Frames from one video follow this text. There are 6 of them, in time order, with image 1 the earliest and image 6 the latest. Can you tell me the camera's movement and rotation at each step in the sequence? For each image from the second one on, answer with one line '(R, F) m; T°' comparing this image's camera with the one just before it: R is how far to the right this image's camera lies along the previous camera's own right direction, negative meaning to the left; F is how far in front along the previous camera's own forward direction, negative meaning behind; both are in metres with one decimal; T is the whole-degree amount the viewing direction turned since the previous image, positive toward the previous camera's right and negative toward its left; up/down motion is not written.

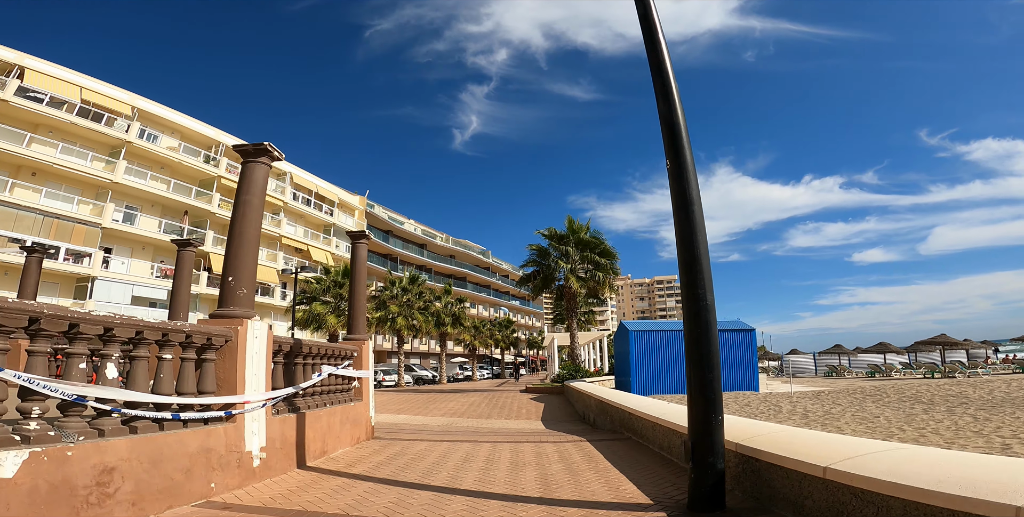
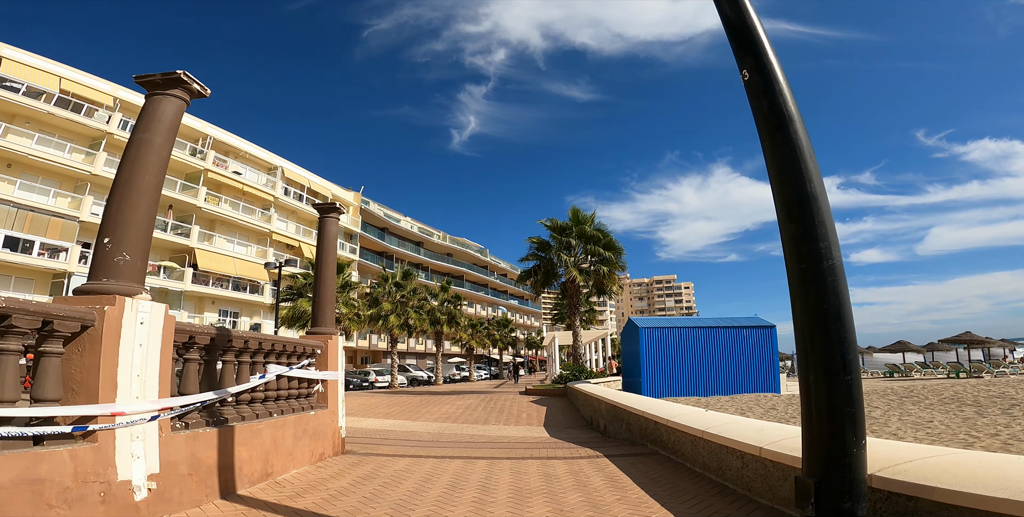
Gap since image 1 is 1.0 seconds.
(0.0, +1.6) m; 0°
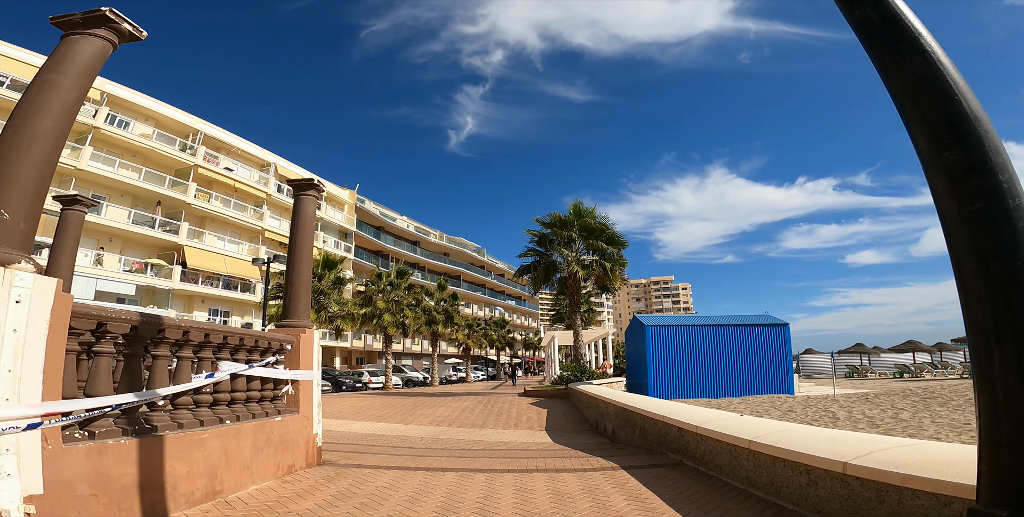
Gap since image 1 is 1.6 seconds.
(-0.1, +1.0) m; 0°
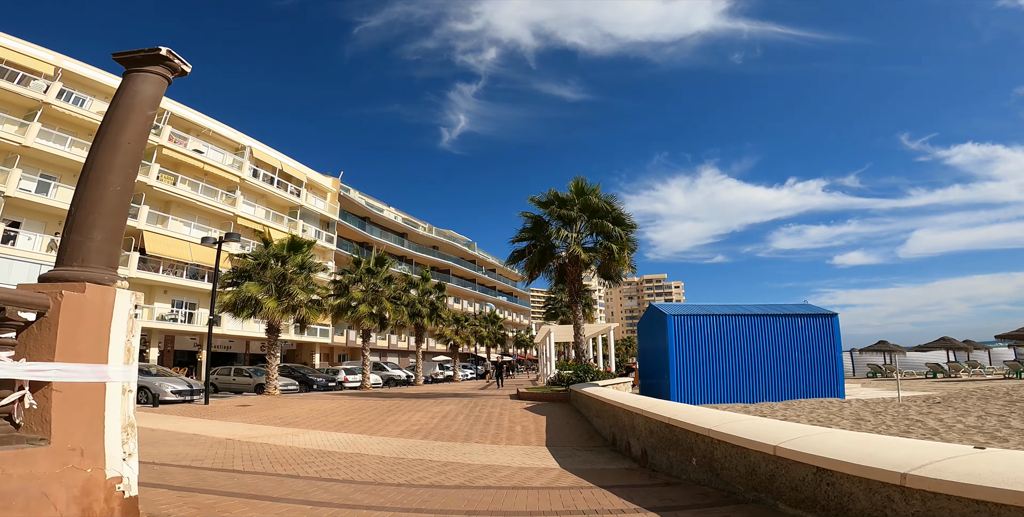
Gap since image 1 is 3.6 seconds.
(0.0, +3.1) m; +1°
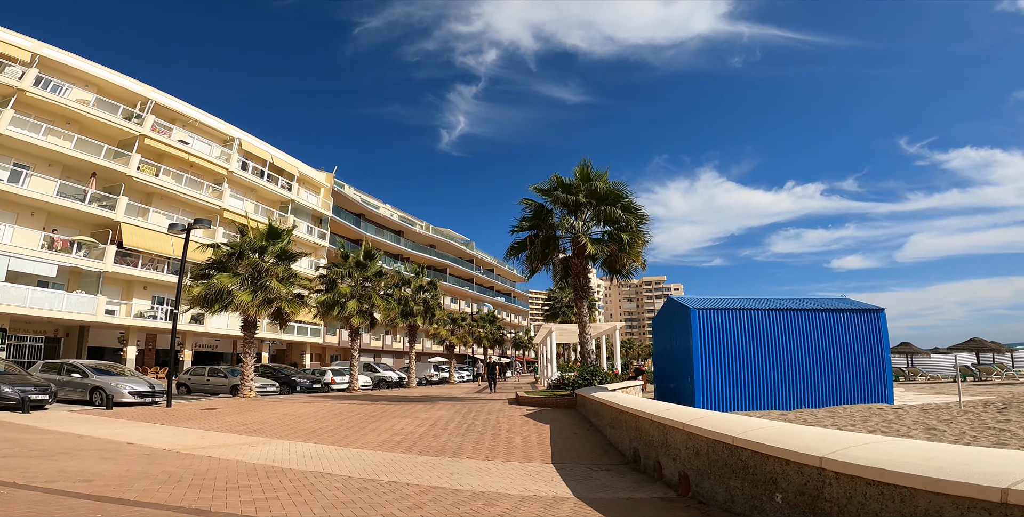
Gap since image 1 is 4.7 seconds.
(0.0, +1.8) m; 0°
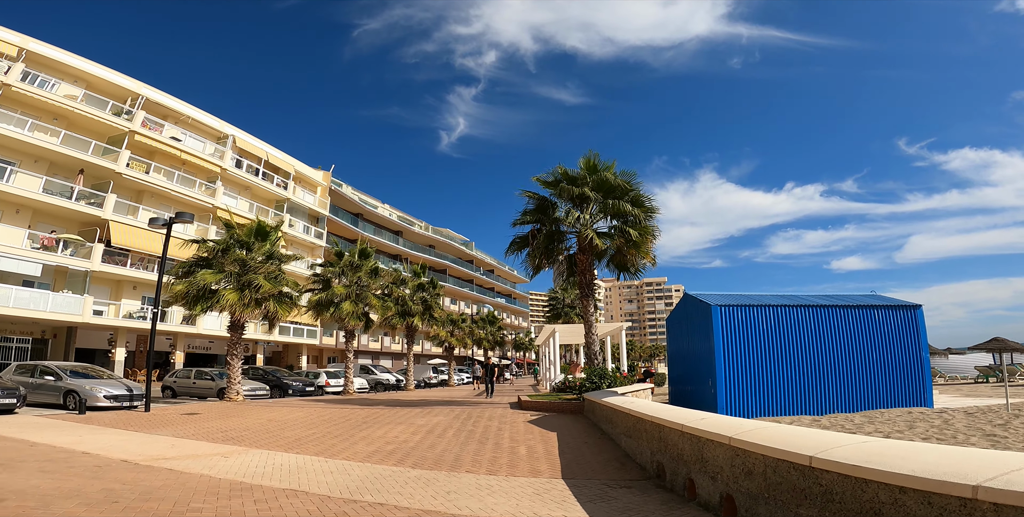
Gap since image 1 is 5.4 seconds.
(-0.1, +1.0) m; 0°
